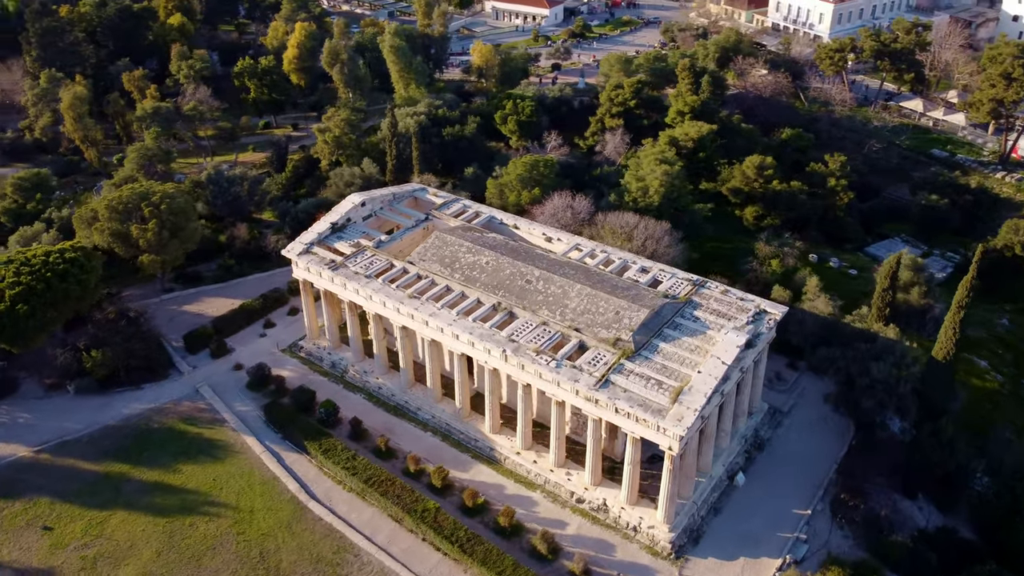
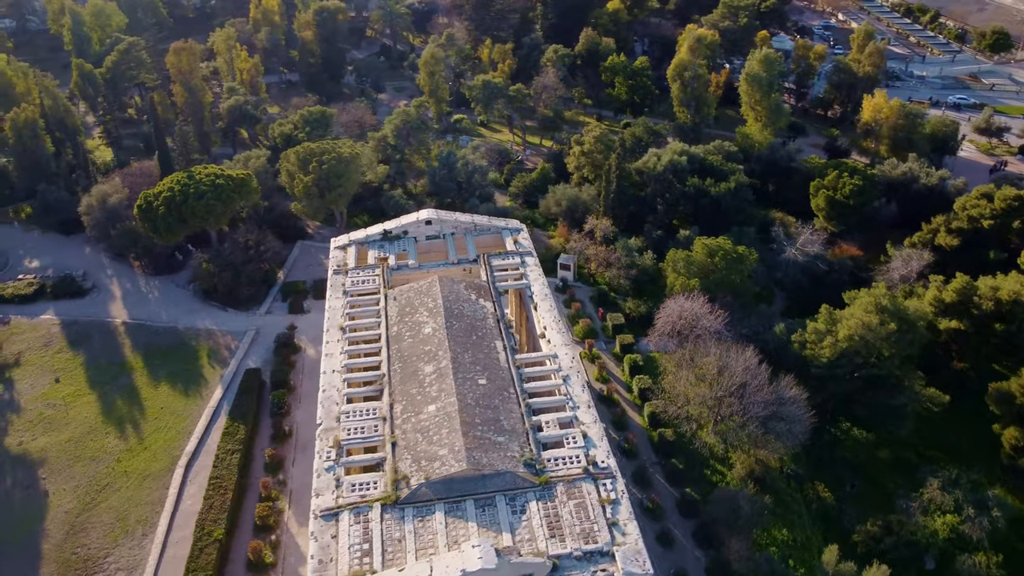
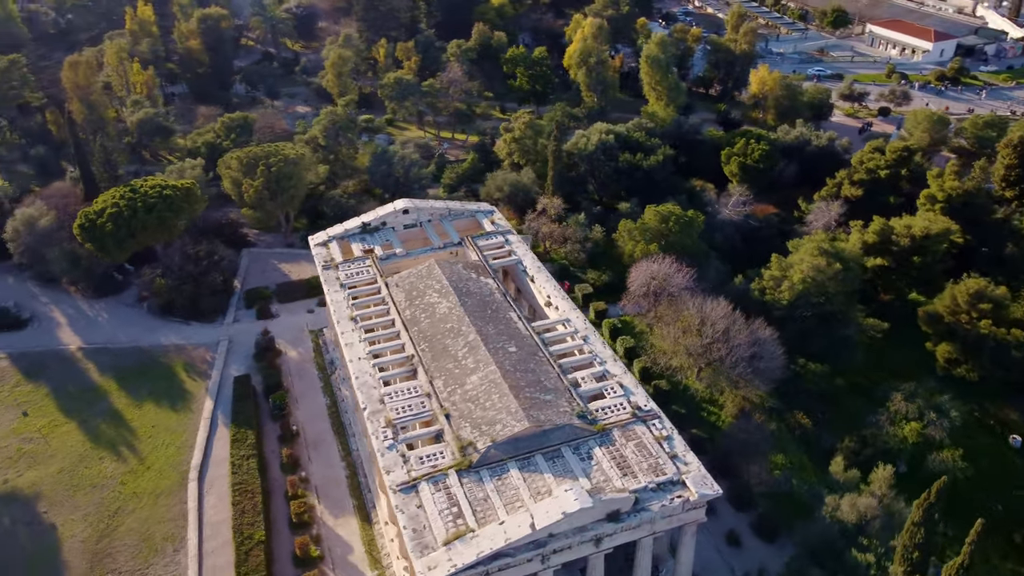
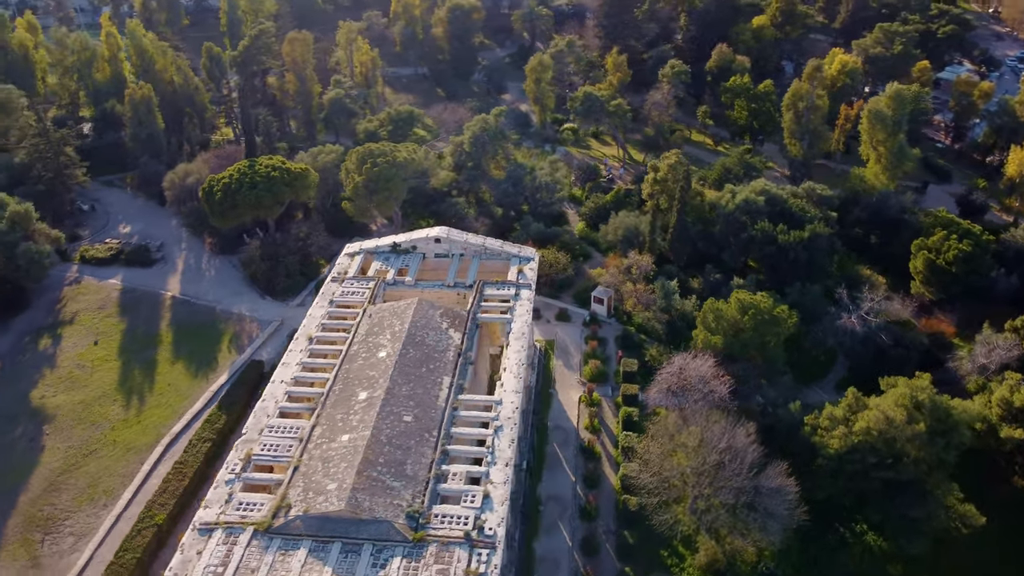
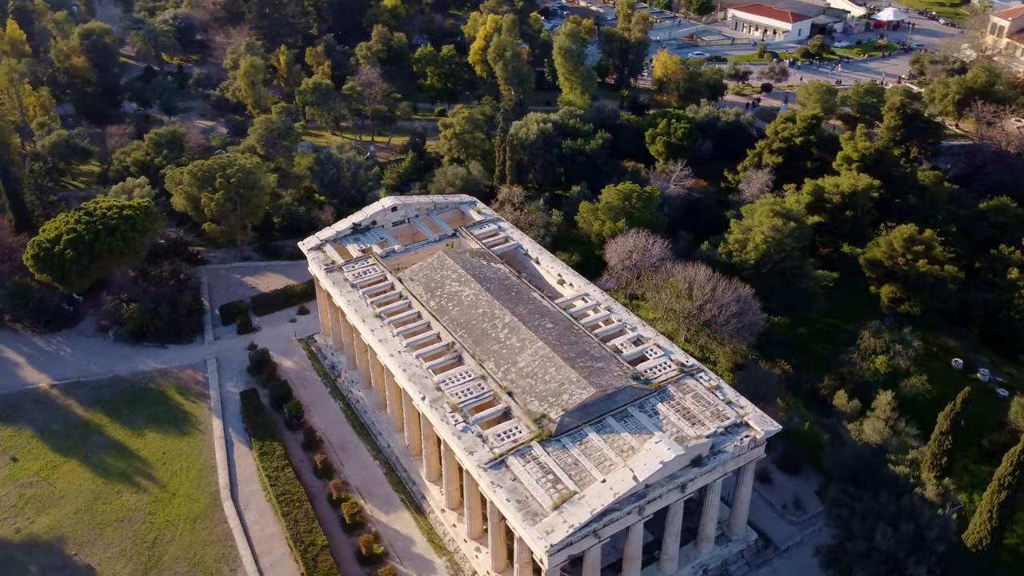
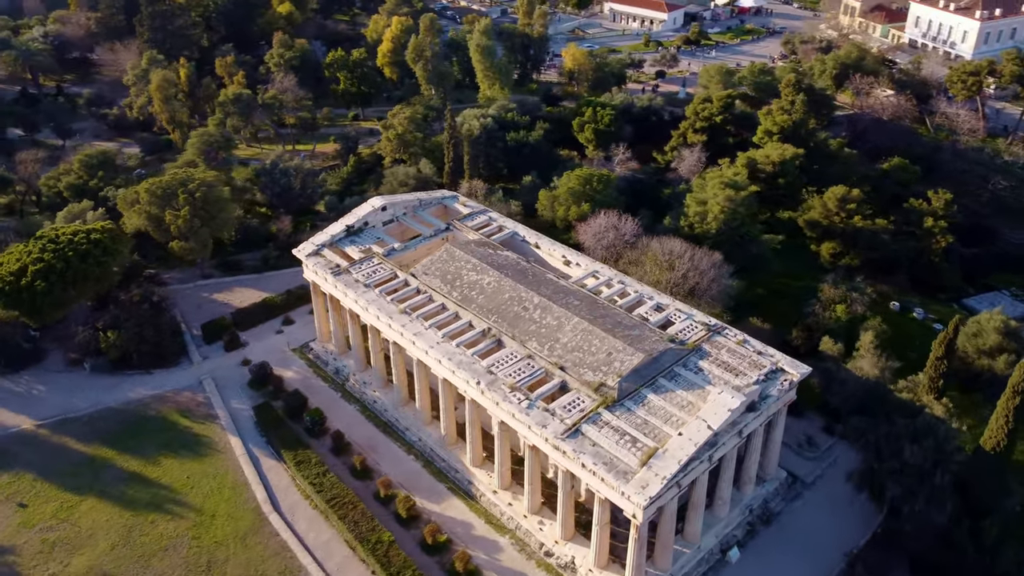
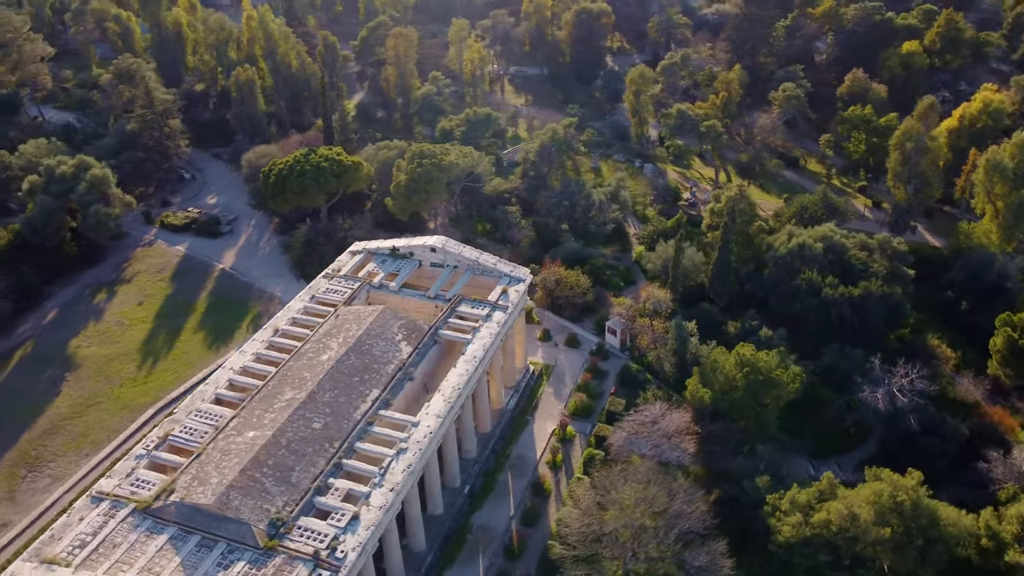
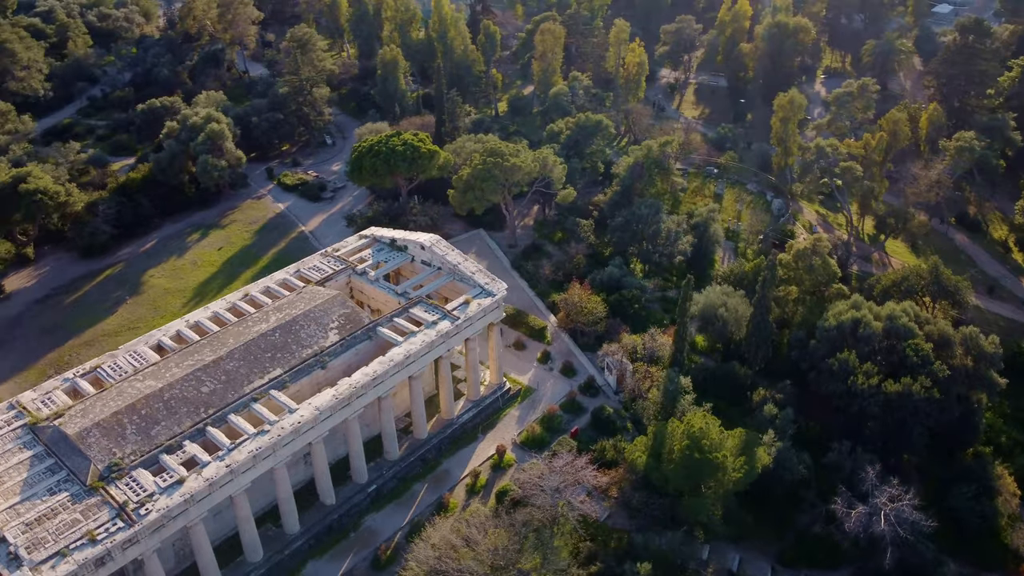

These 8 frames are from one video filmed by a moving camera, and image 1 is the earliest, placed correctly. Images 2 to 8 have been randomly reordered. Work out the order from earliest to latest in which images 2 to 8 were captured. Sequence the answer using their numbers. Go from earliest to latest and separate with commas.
6, 5, 3, 2, 4, 7, 8
